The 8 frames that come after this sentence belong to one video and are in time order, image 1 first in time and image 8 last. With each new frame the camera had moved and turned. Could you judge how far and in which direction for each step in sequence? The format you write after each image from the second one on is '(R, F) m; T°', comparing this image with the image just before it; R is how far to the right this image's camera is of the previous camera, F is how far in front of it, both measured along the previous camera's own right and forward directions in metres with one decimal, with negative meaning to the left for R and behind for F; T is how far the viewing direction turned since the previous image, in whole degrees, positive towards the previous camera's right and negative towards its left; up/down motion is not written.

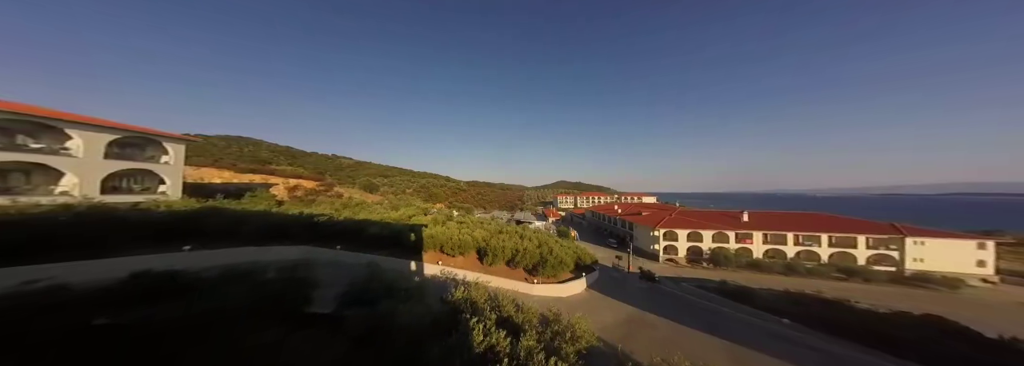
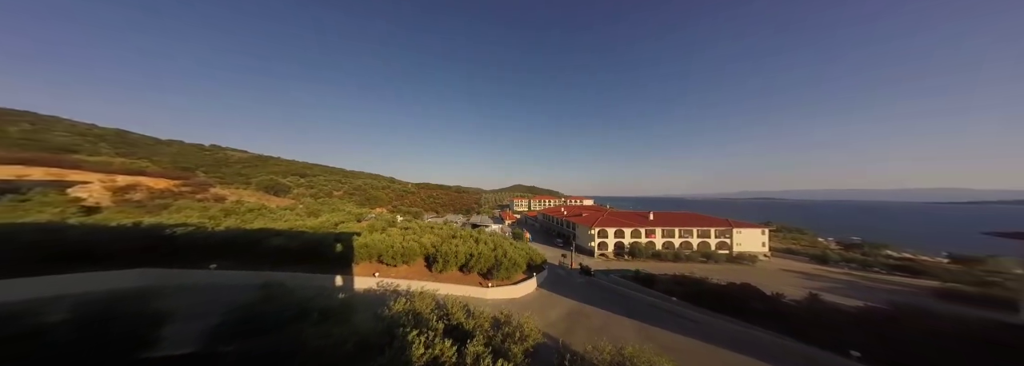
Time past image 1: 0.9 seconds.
(+0.2, -0.2) m; +13°
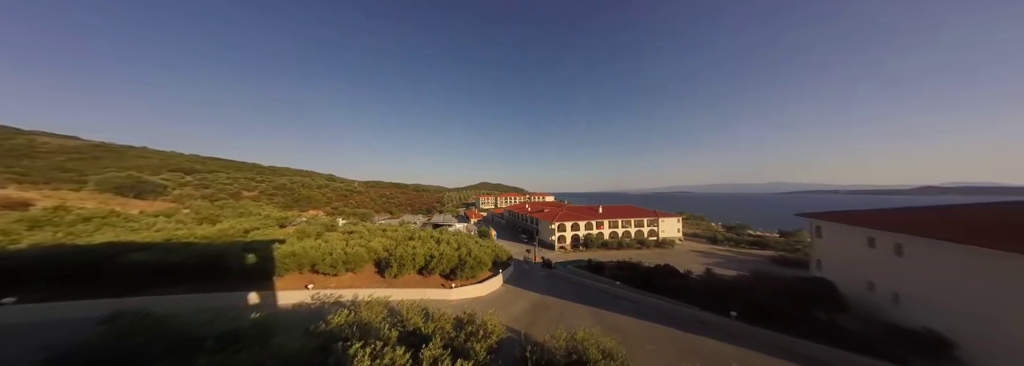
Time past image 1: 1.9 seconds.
(+0.2, +0.1) m; +9°
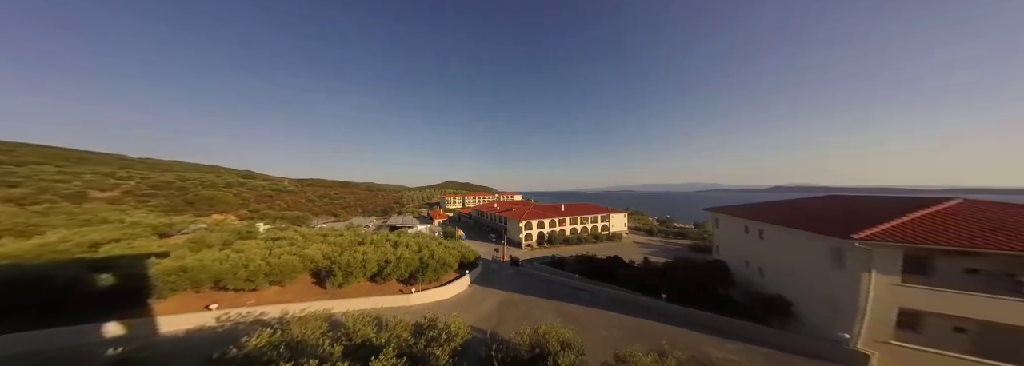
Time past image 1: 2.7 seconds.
(+0.4, +0.1) m; +9°
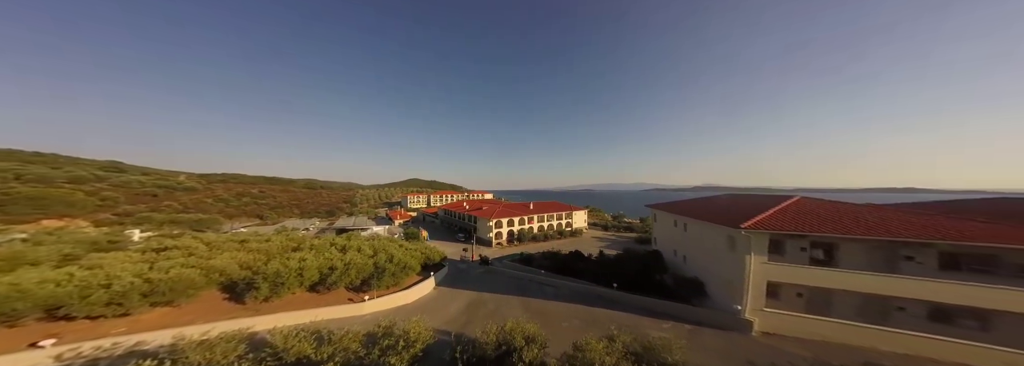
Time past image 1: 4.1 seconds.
(+0.5, +0.1) m; +8°
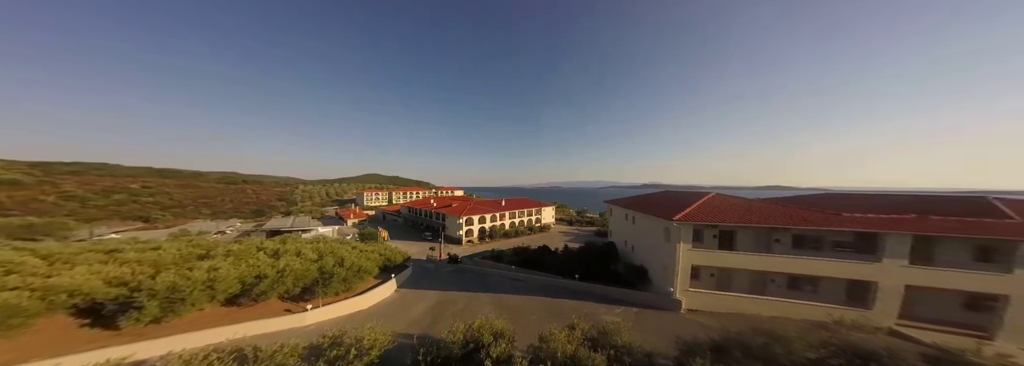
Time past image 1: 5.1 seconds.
(+0.6, +0.4) m; +8°
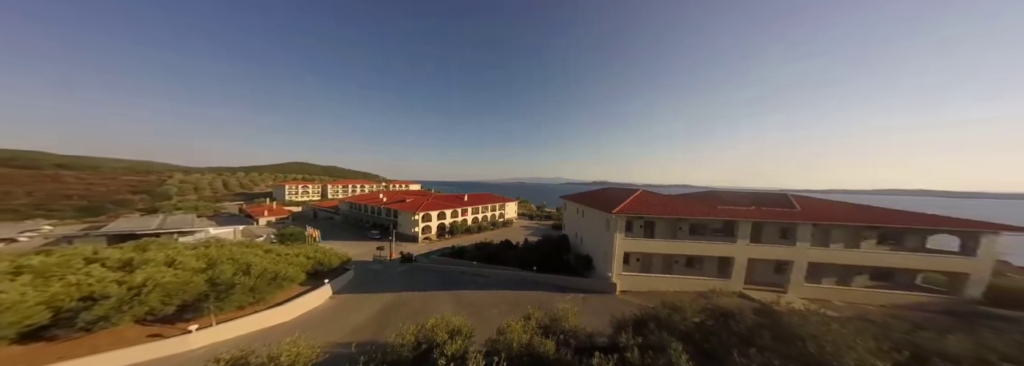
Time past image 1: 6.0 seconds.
(-6.0, +0.3) m; +10°
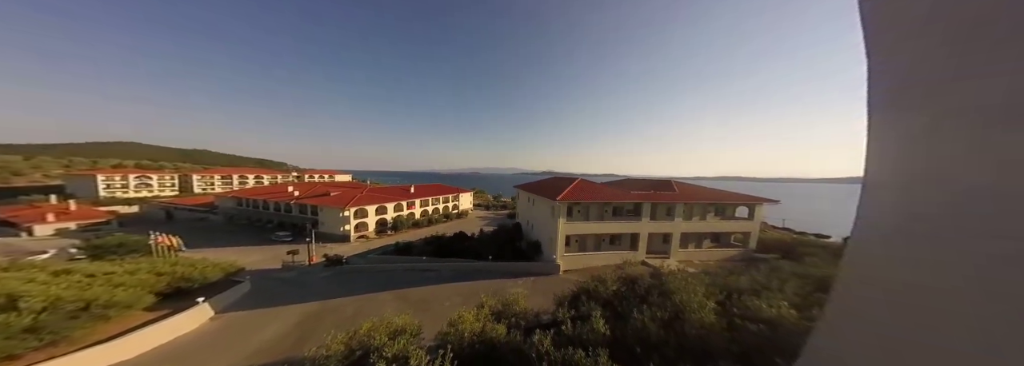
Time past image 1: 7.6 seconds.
(-8.7, -0.3) m; +14°
